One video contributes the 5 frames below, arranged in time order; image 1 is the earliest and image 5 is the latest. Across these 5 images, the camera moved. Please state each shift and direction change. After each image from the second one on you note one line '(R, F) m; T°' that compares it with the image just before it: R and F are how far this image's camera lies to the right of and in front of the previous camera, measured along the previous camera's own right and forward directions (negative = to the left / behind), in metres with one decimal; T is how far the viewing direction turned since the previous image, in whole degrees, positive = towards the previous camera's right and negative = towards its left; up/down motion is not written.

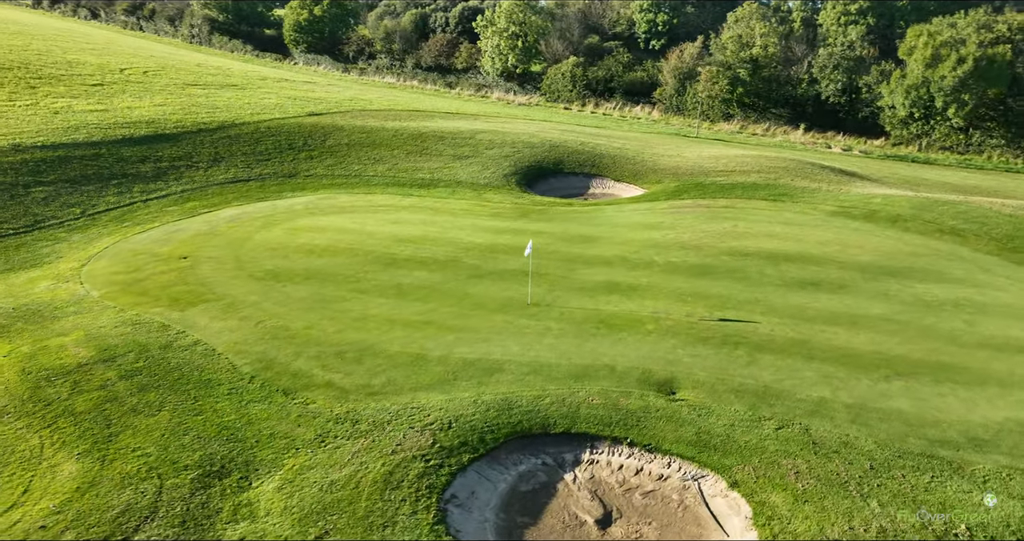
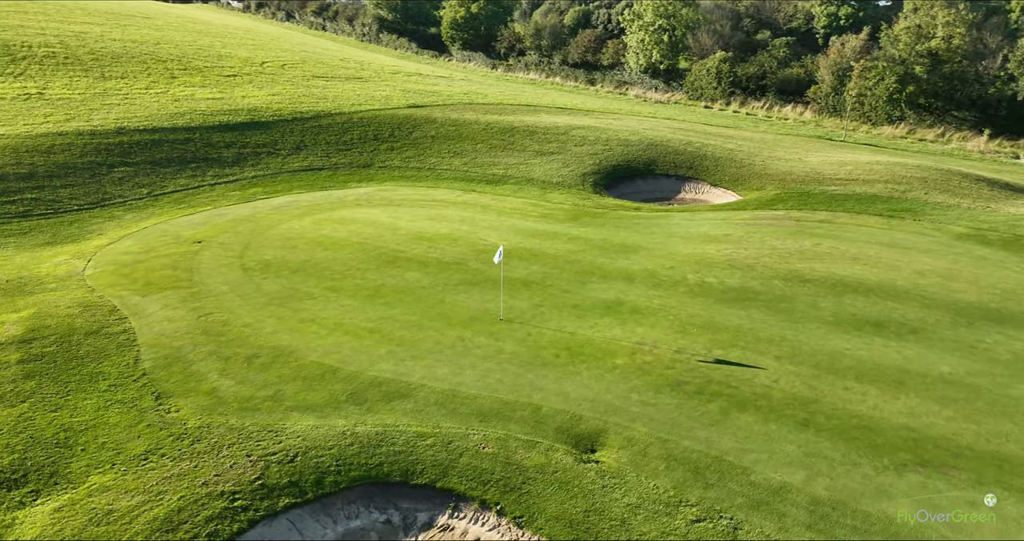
(+4.2, +2.9) m; -14°
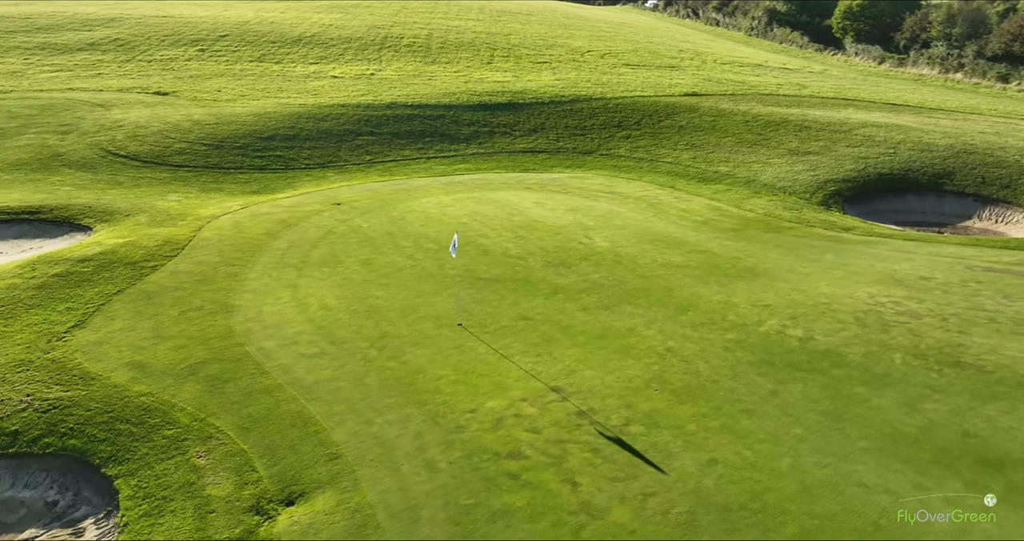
(+6.9, +5.0) m; -31°
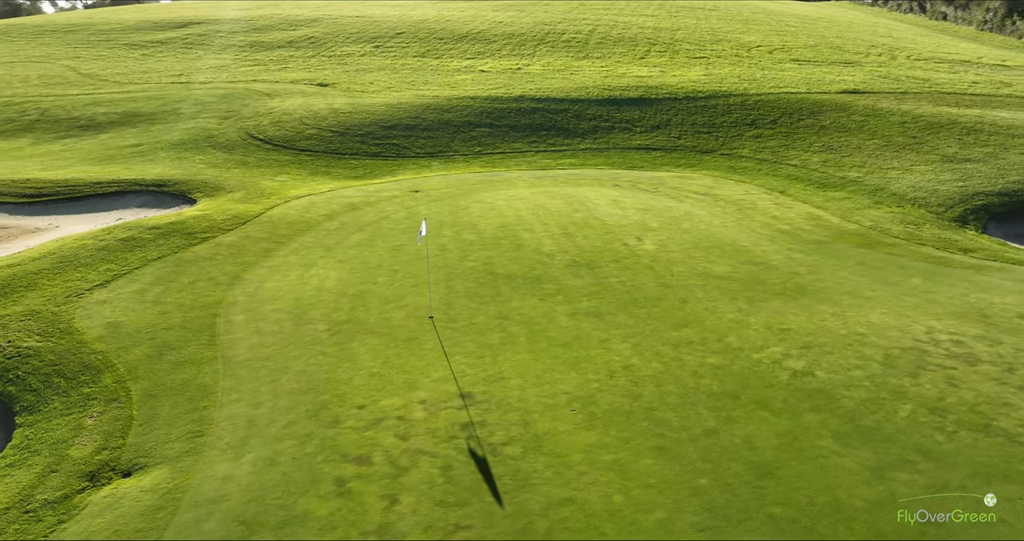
(+3.4, +1.4) m; -15°
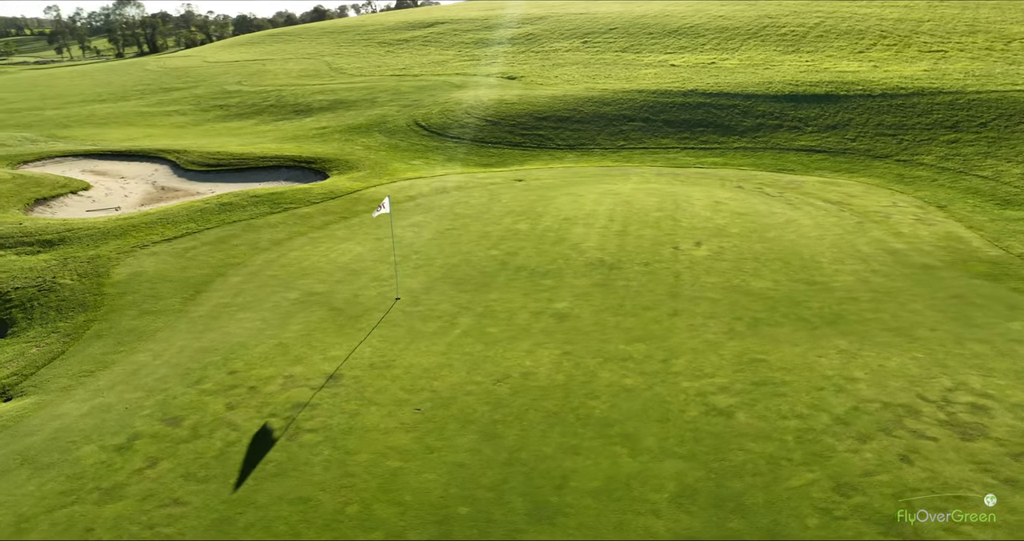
(+4.1, +1.6) m; -19°
